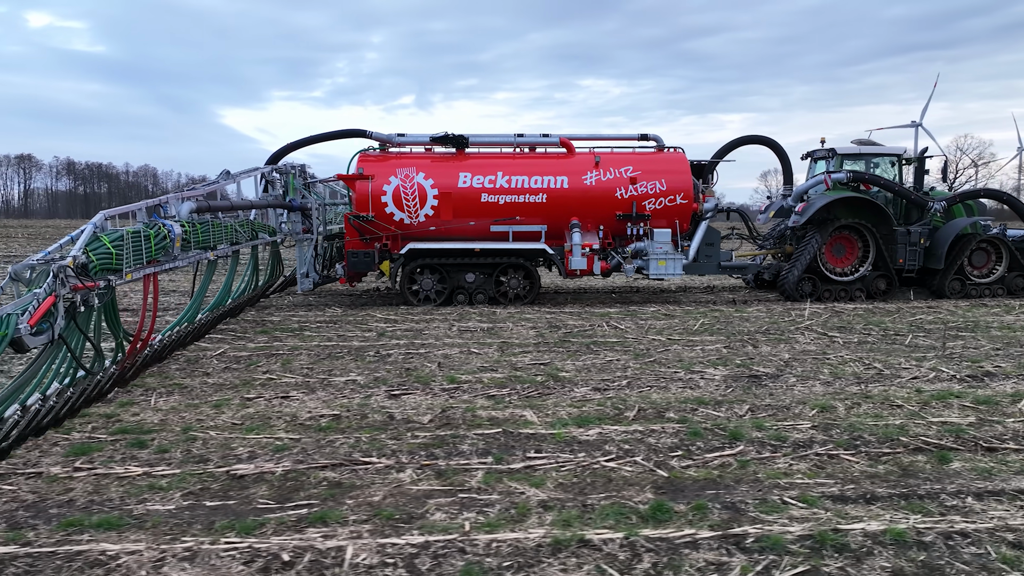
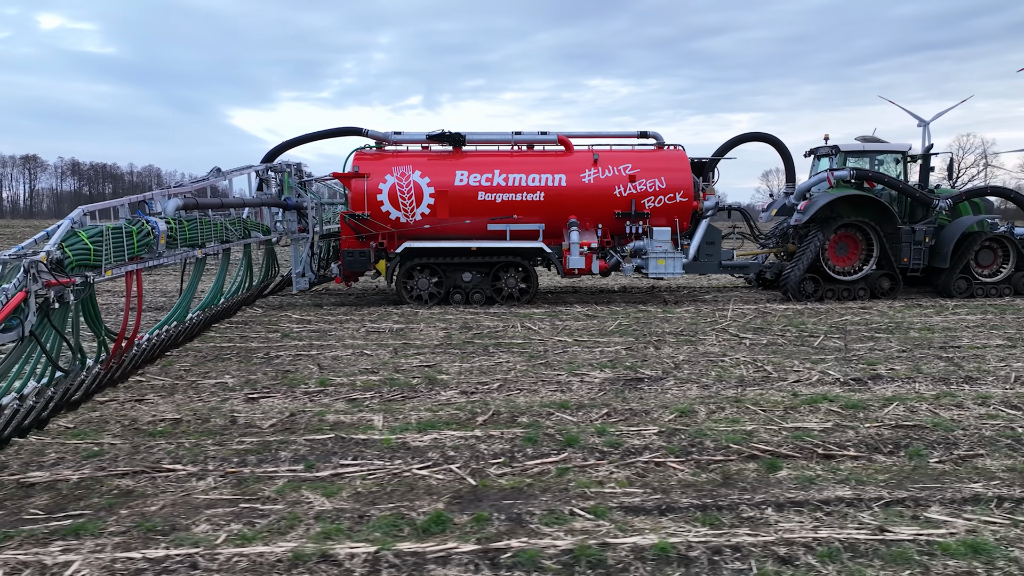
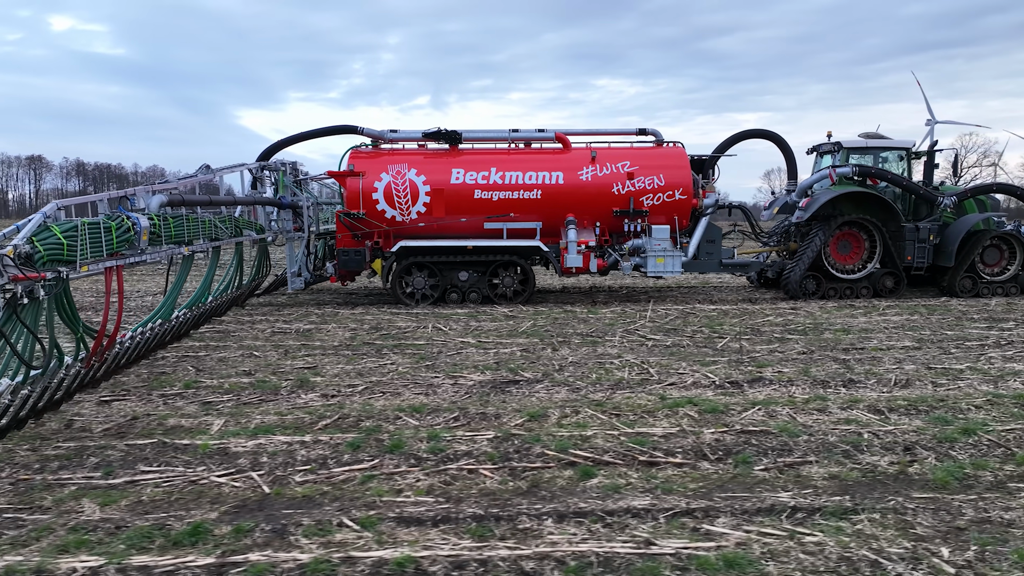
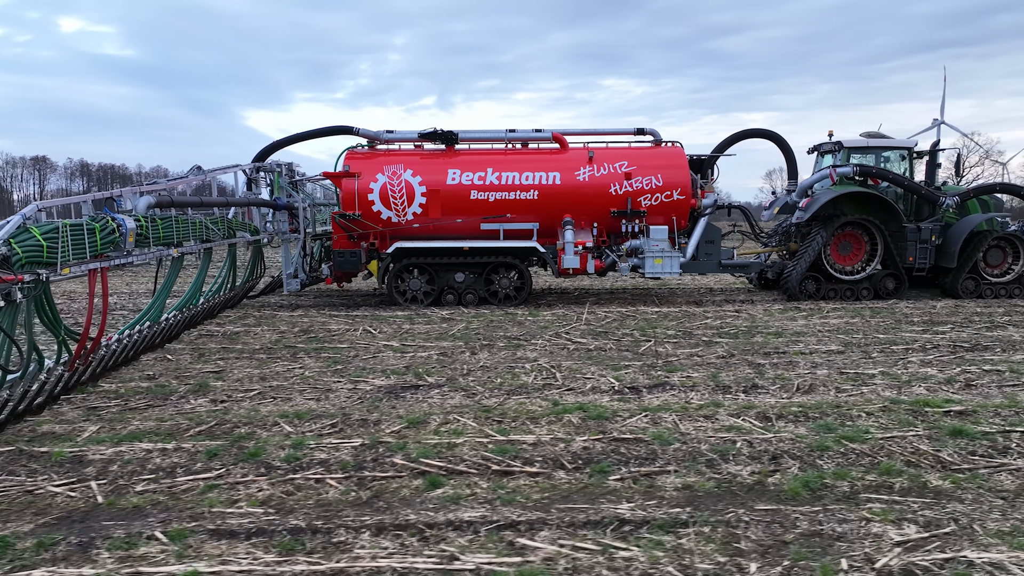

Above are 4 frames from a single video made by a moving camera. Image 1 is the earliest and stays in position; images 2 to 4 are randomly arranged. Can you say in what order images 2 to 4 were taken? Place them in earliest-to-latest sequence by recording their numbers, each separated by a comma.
2, 3, 4
